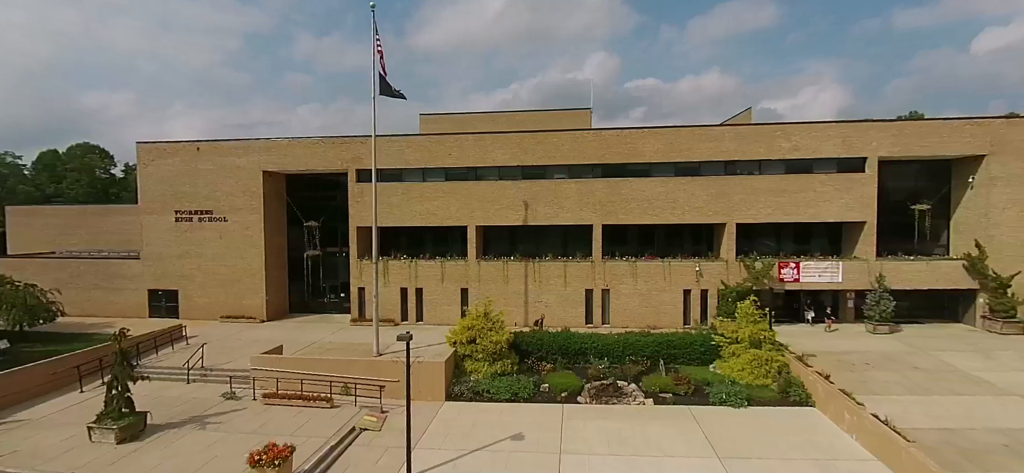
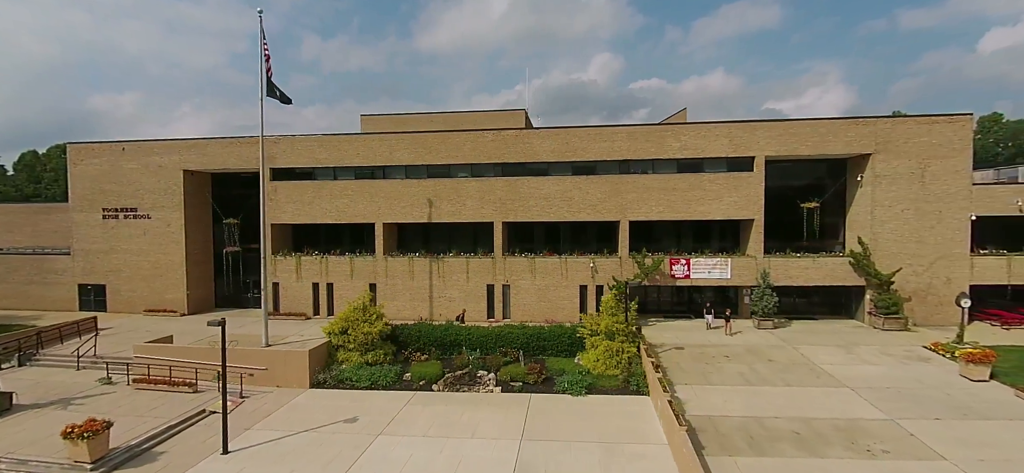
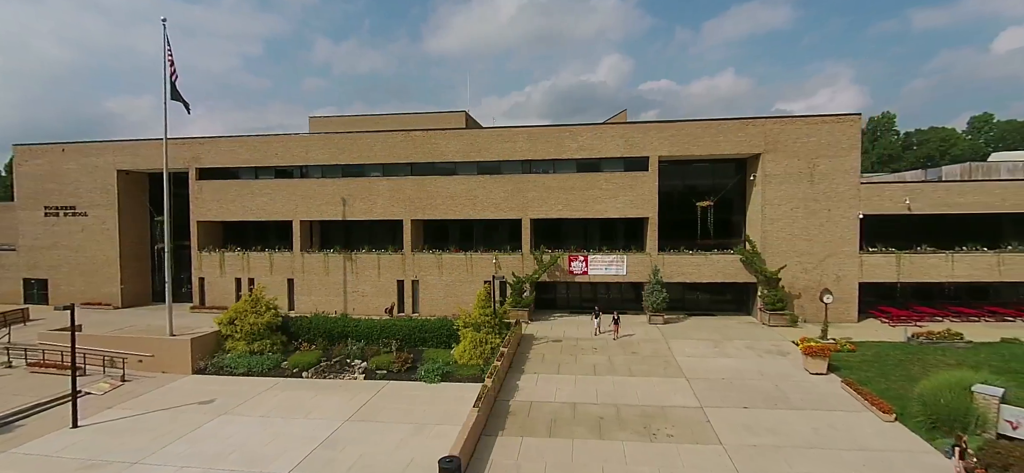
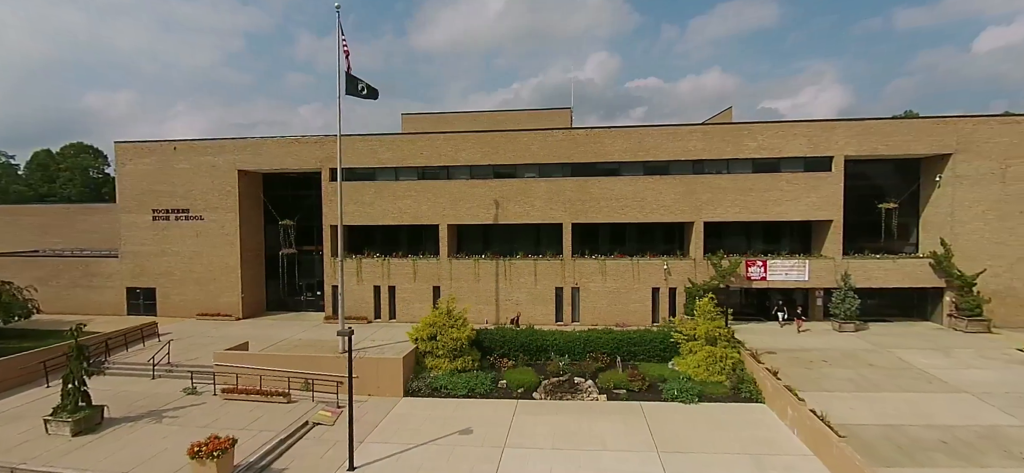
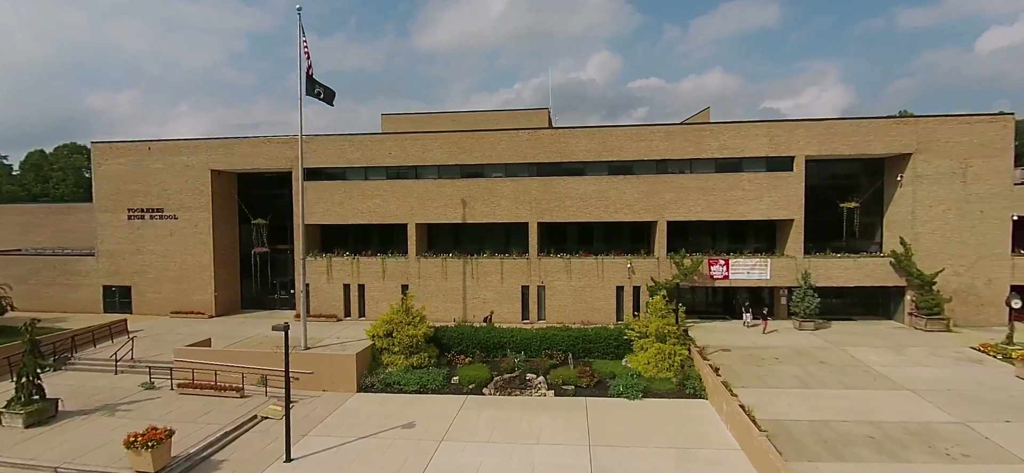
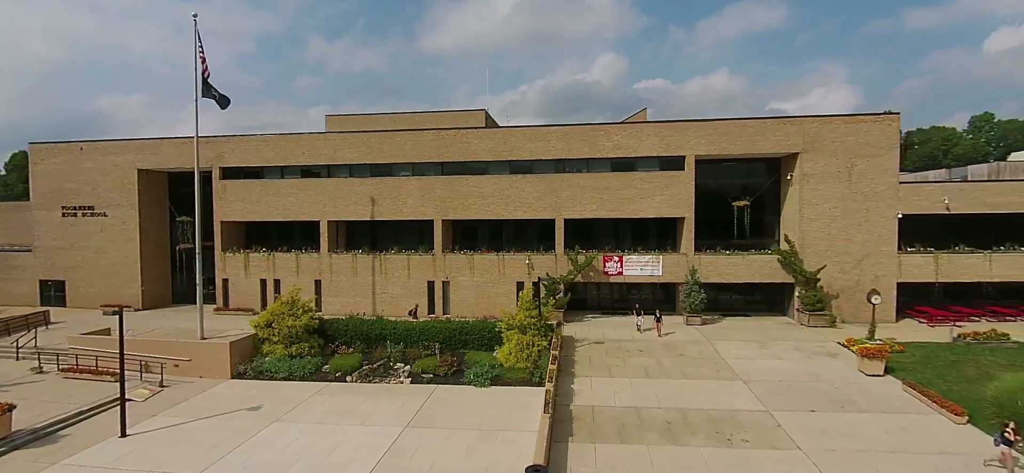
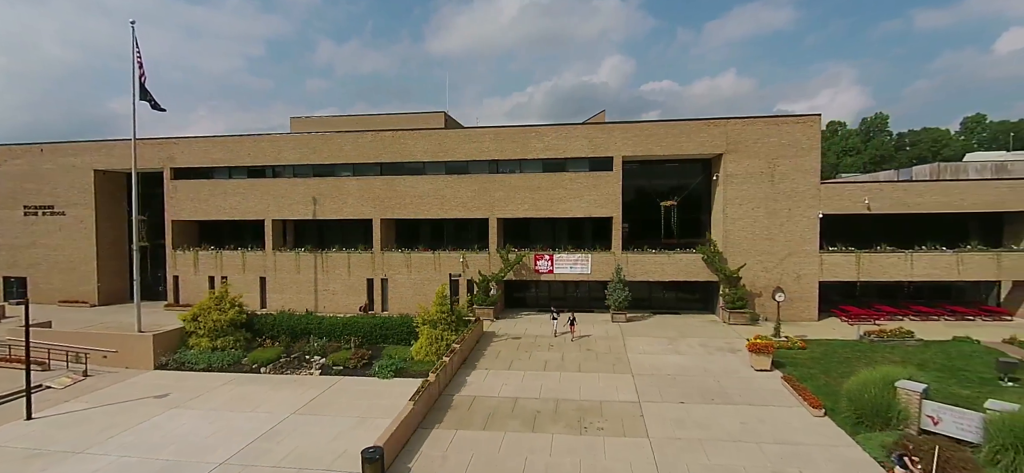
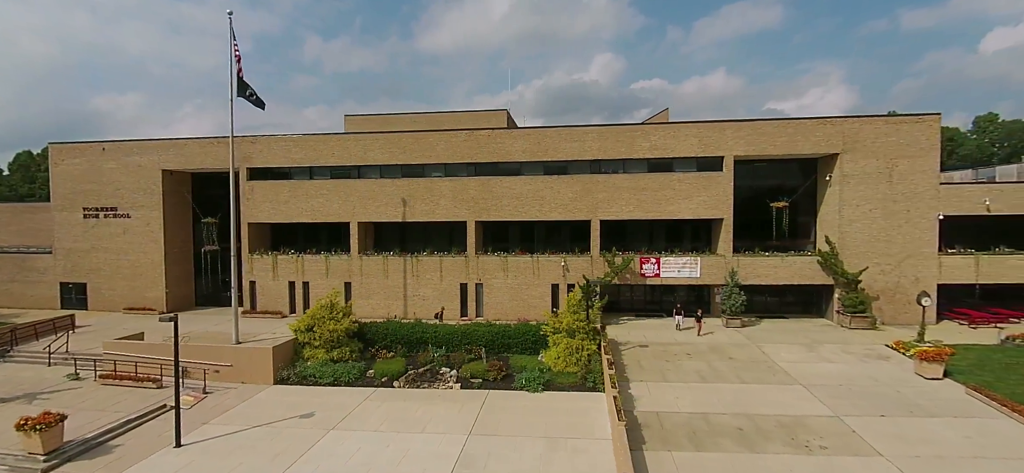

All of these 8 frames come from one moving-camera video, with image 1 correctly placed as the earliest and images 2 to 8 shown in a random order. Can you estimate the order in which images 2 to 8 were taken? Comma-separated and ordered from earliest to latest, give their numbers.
4, 5, 2, 8, 6, 3, 7
